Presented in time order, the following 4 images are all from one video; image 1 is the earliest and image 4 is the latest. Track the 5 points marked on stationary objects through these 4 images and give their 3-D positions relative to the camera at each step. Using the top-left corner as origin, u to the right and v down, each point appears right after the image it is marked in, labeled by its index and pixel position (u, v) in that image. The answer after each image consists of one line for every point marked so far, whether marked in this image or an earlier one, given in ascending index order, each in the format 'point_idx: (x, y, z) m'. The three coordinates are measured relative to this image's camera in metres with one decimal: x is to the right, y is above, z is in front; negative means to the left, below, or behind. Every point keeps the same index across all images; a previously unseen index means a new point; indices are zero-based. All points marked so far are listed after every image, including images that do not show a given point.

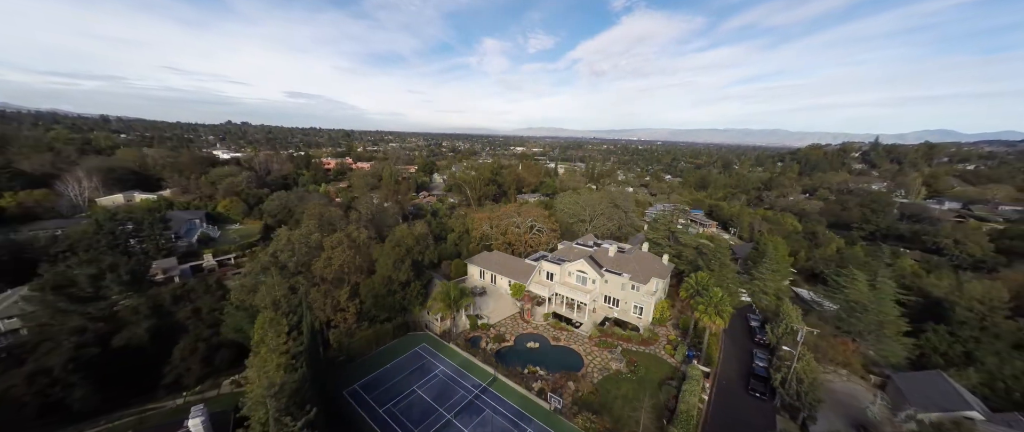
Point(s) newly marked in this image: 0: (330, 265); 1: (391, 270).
0: (-5.9, -1.6, +10.4) m
1: (-3.9, -1.8, +10.6) m
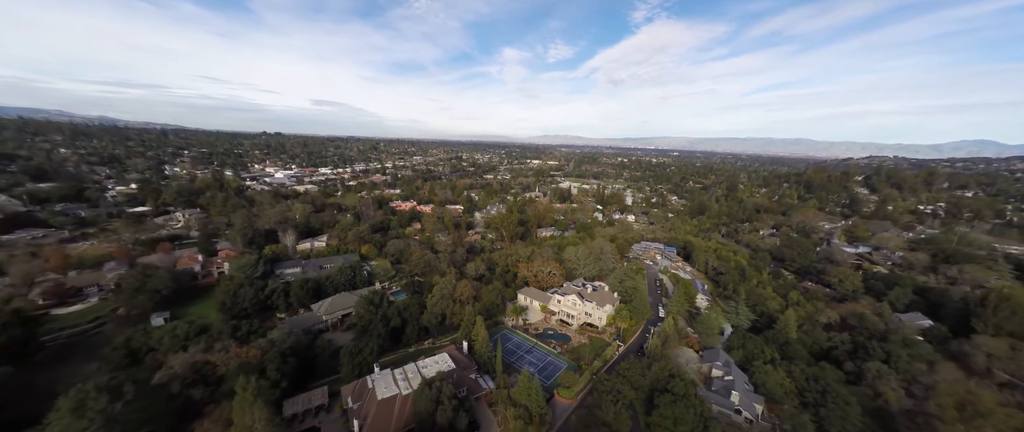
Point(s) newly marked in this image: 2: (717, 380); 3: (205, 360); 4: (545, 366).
0: (-3.7, -5.9, +23.7) m
1: (-1.7, -6.2, +23.8) m
2: (+12.4, -9.9, +19.1) m
3: (-15.3, -7.2, +15.7) m
4: (+2.0, -9.1, +19.0) m
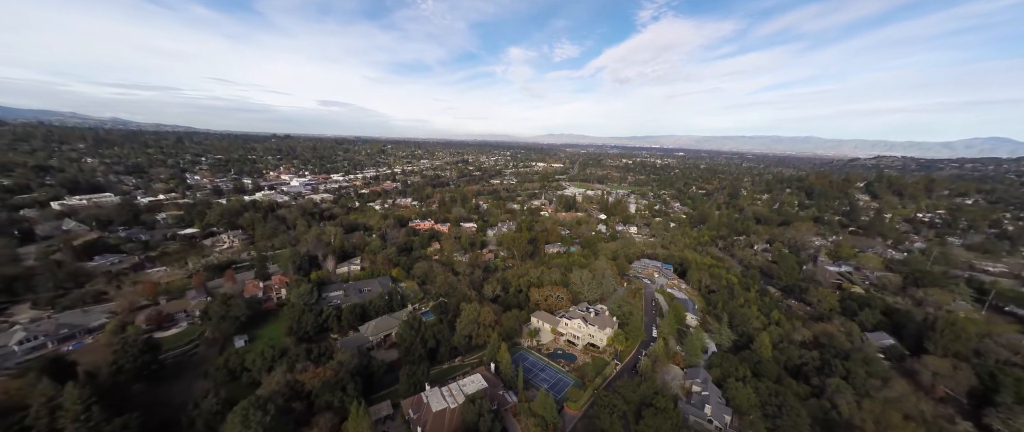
0: (-2.4, -9.3, +28.3) m
1: (-0.3, -9.6, +28.4) m
2: (+13.7, -13.3, +23.5) m
3: (-14.1, -10.7, +20.5) m
4: (+3.3, -12.5, +23.5) m
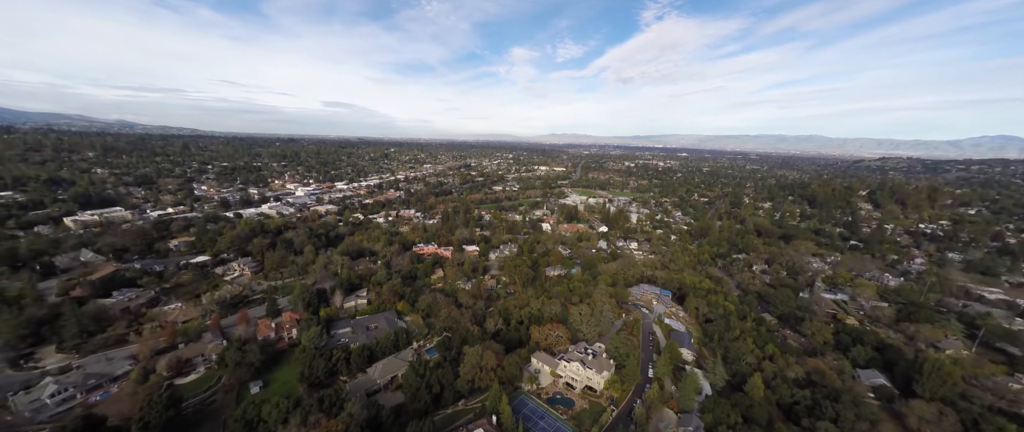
0: (-2.3, -13.9, +29.6) m
1: (-0.2, -14.1, +29.7) m
2: (+13.8, -17.8, +24.6) m
3: (-14.1, -15.3, +21.9) m
4: (+3.3, -17.1, +24.7) m
